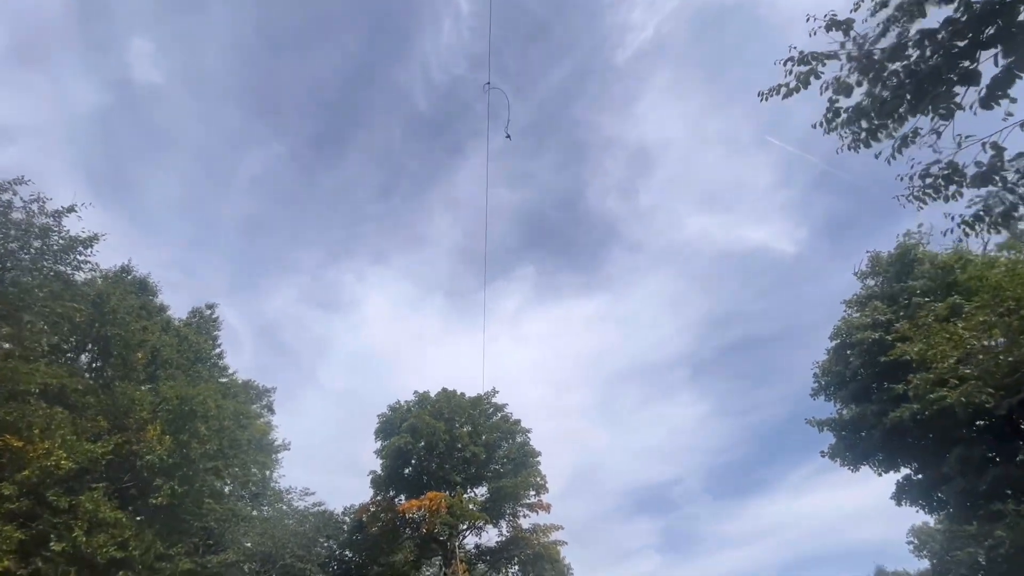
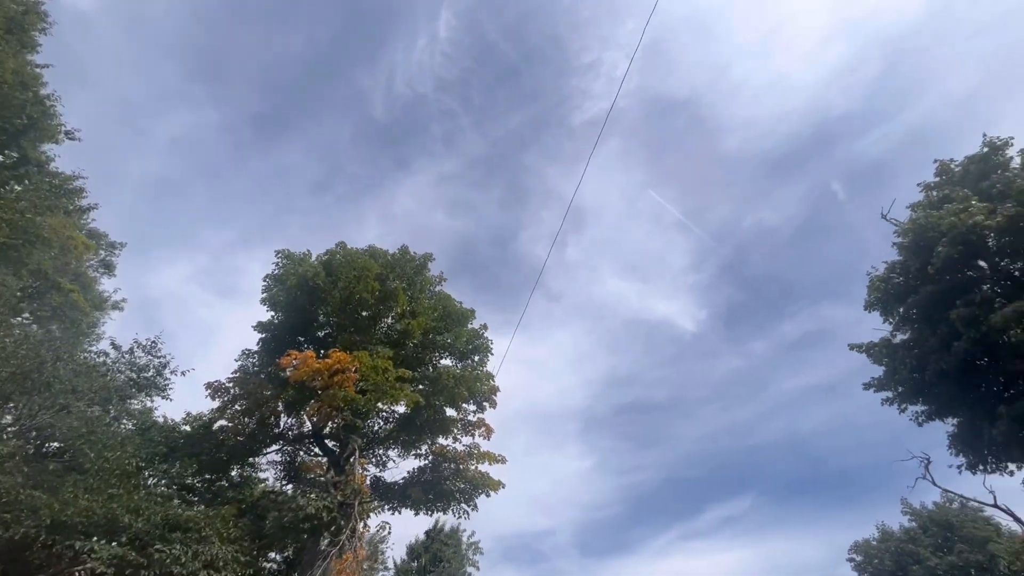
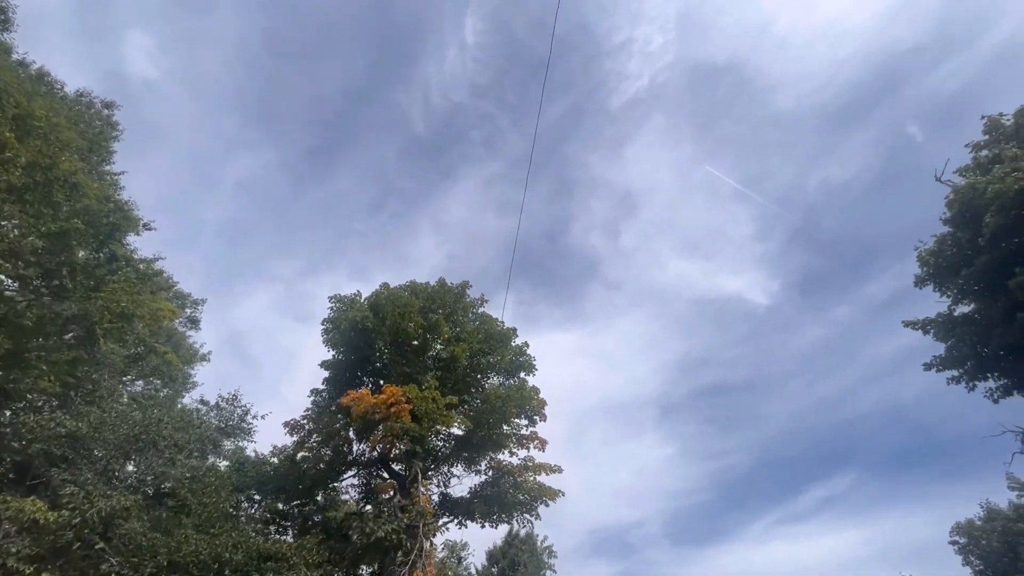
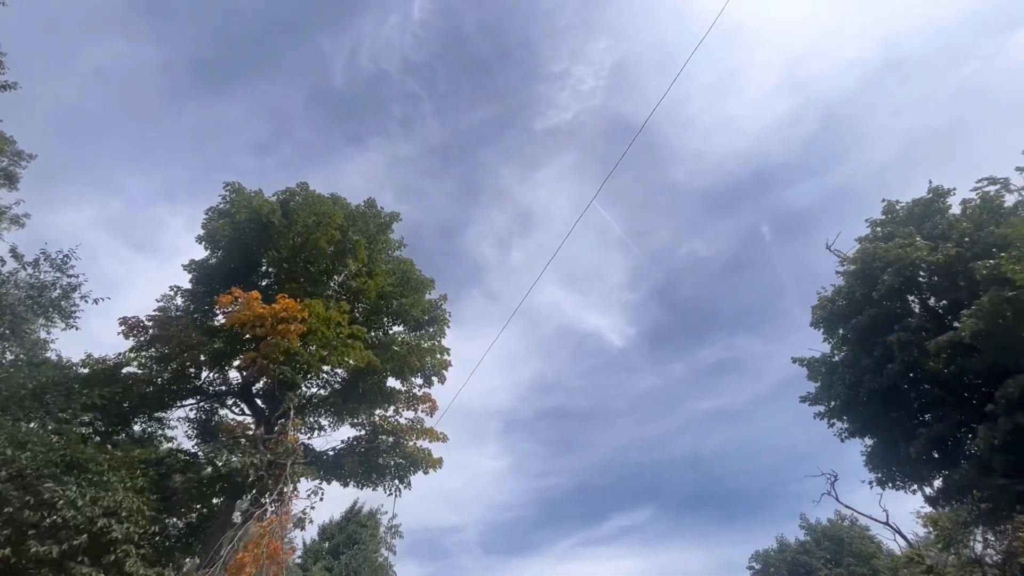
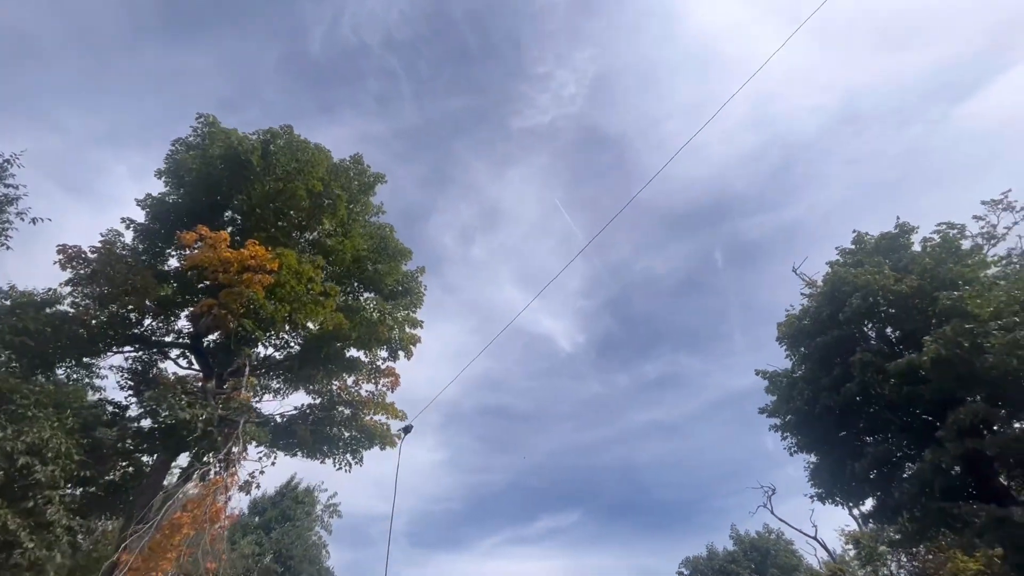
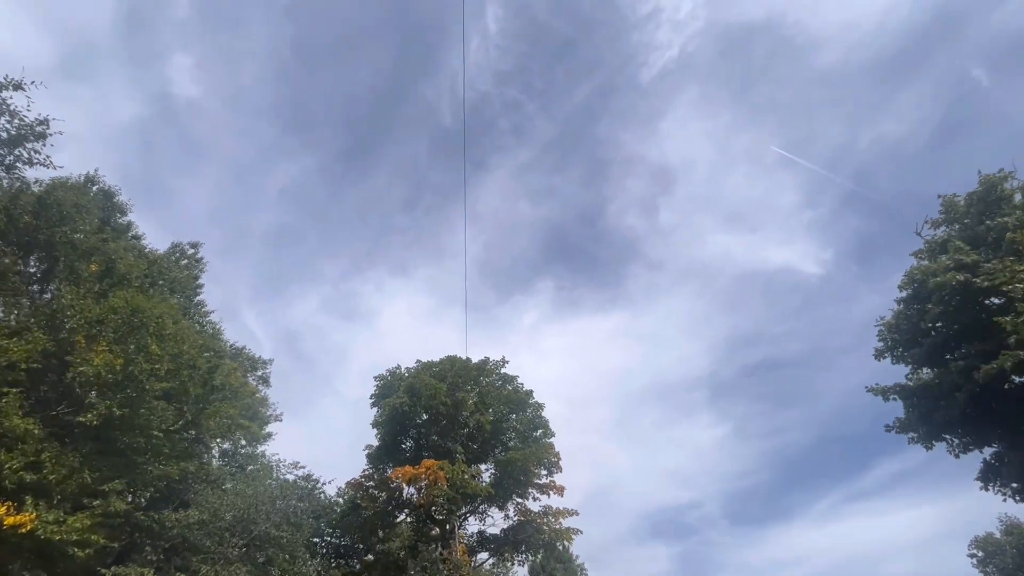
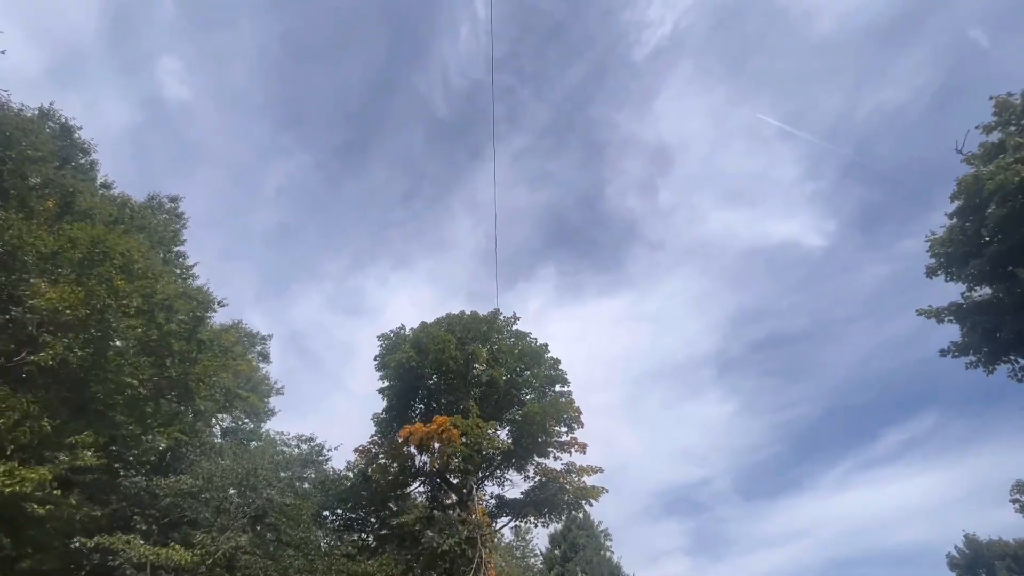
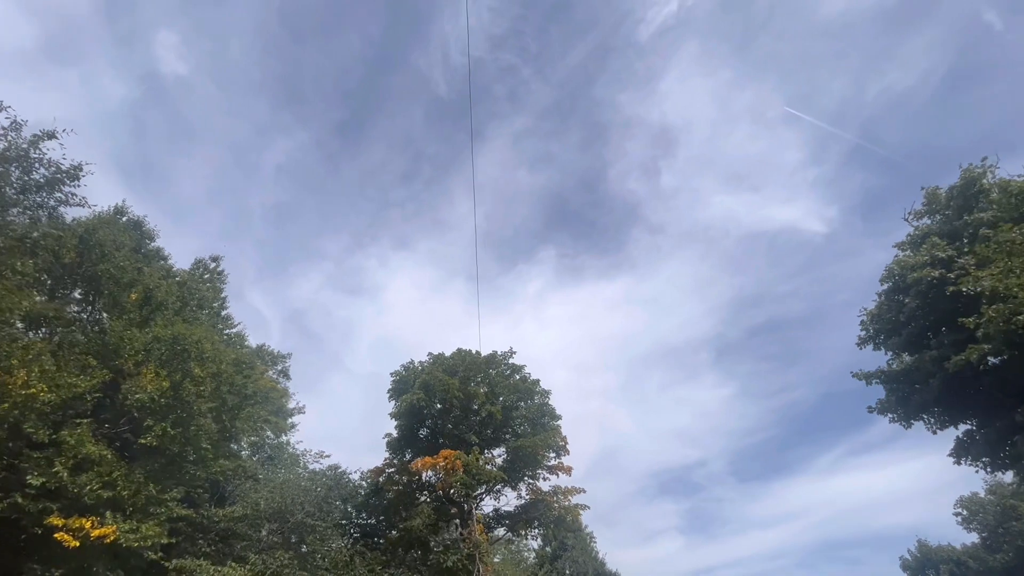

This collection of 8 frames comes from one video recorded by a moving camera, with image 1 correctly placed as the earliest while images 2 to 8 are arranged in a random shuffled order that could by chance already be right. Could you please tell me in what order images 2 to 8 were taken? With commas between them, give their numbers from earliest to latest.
8, 6, 7, 3, 2, 4, 5
